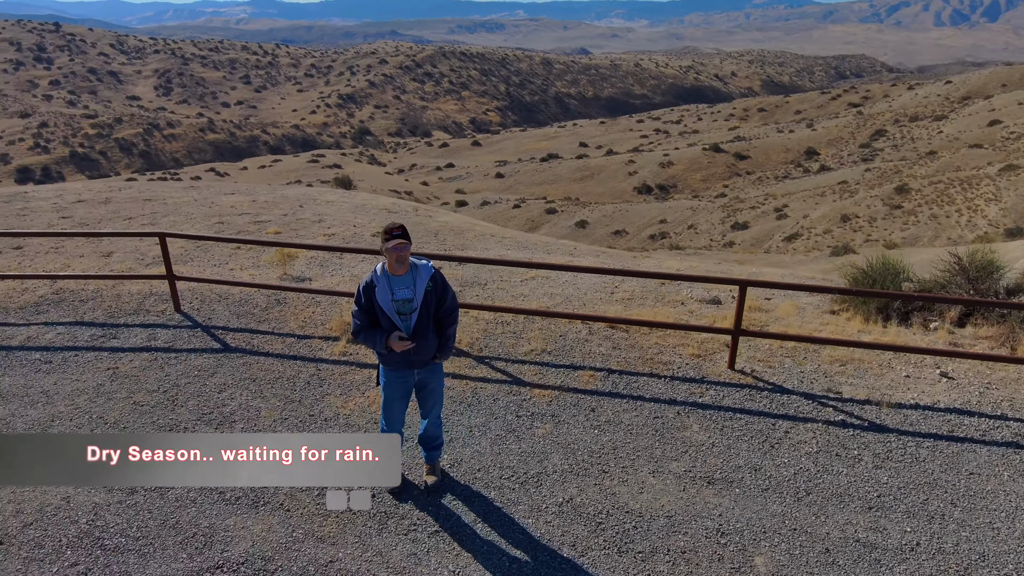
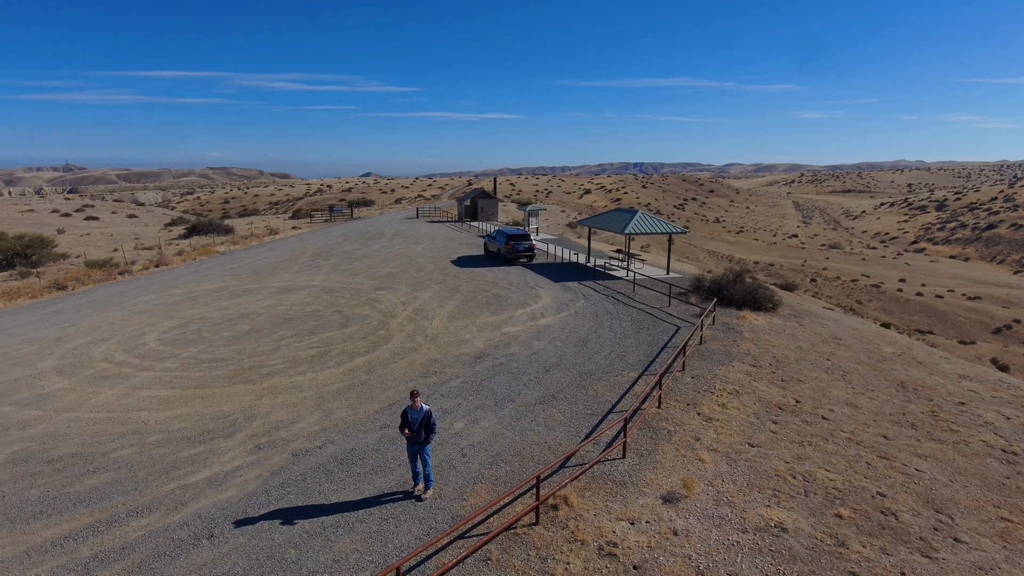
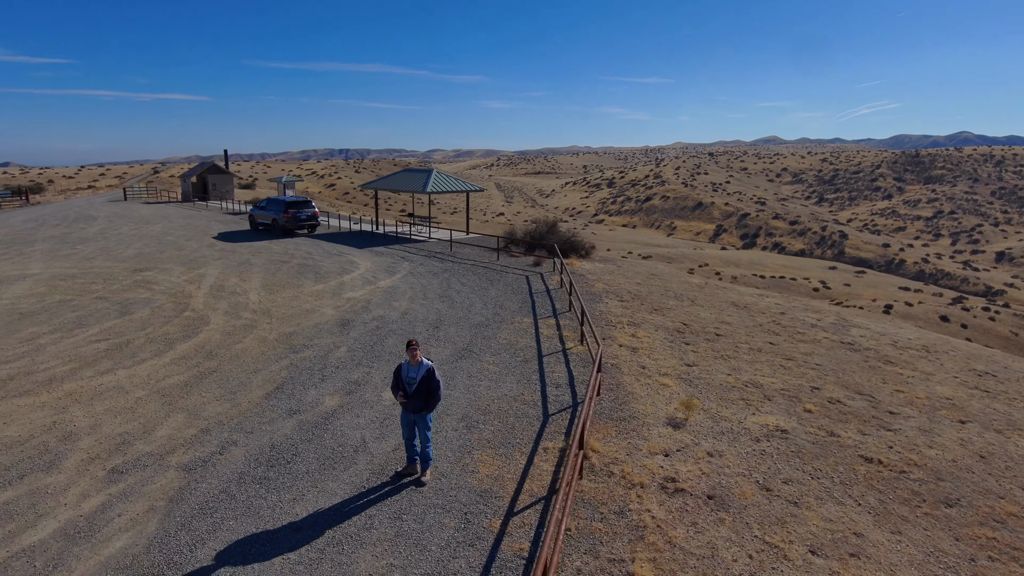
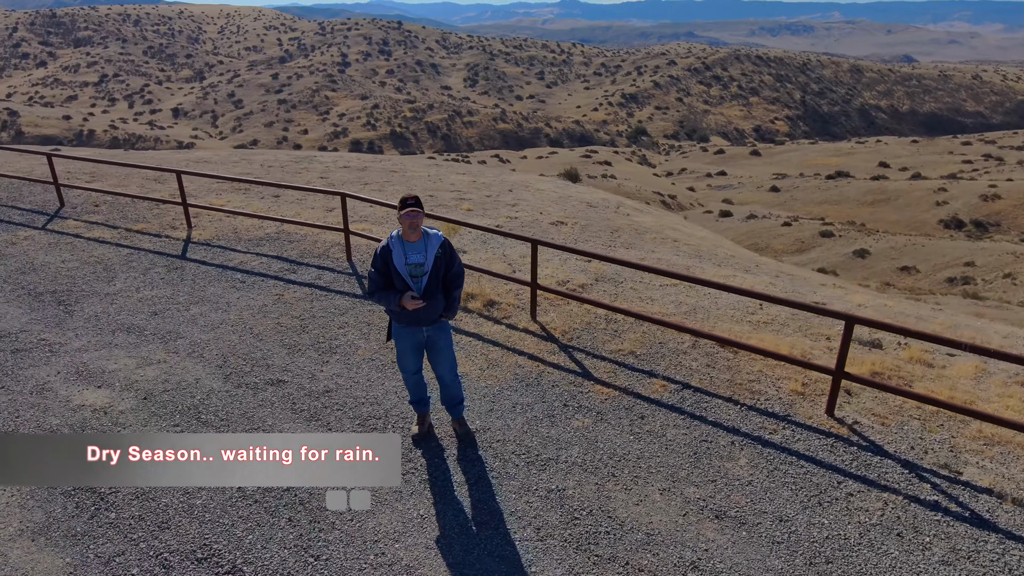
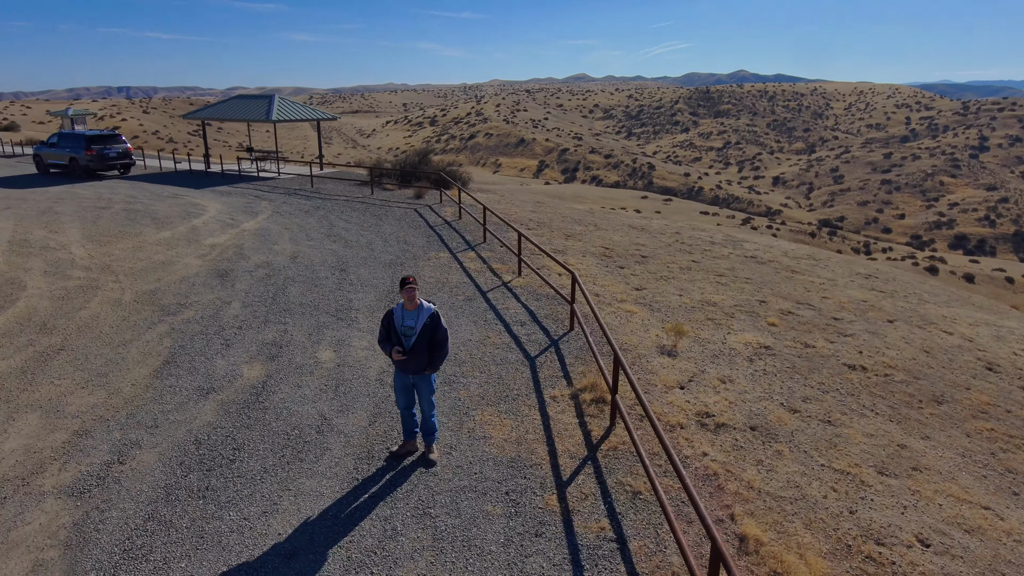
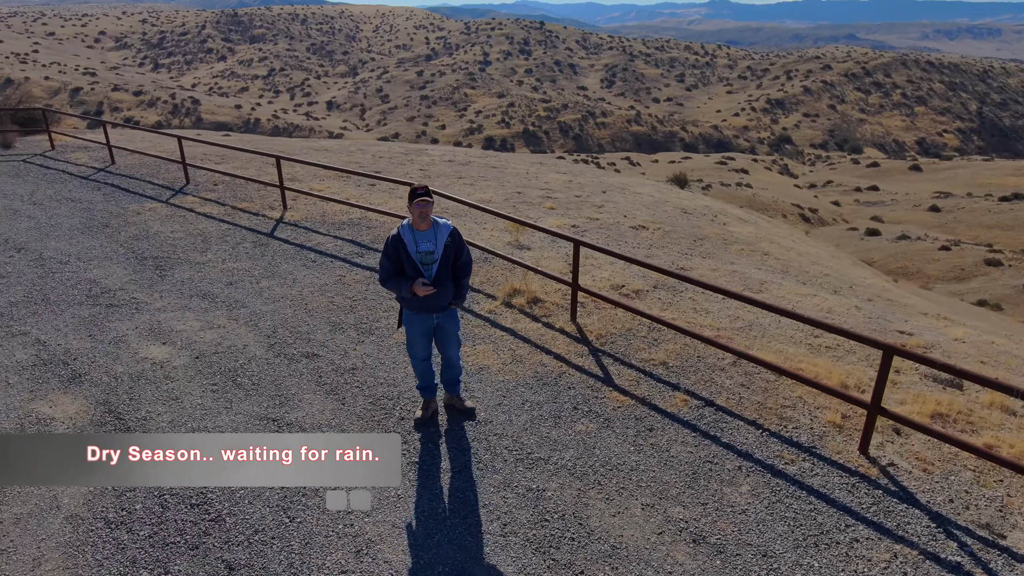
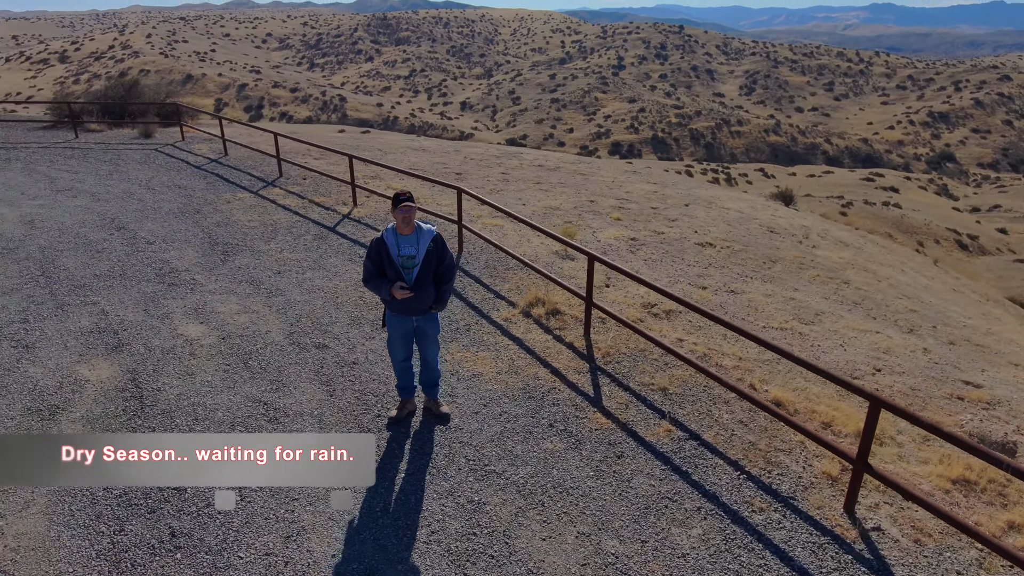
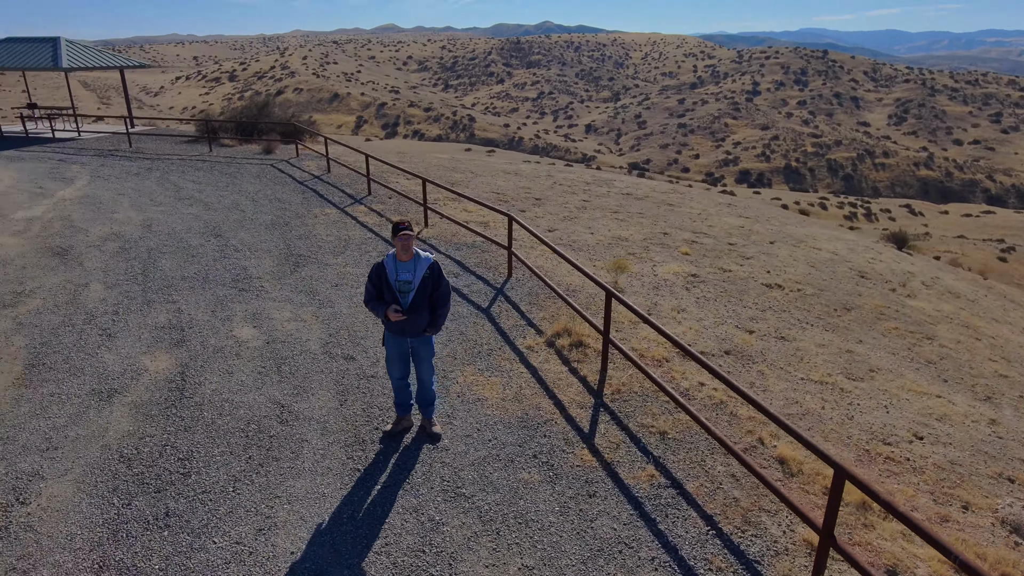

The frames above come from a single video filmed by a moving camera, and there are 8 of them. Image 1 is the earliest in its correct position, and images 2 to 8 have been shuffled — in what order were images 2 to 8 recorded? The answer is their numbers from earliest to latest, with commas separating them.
4, 6, 7, 8, 5, 3, 2
